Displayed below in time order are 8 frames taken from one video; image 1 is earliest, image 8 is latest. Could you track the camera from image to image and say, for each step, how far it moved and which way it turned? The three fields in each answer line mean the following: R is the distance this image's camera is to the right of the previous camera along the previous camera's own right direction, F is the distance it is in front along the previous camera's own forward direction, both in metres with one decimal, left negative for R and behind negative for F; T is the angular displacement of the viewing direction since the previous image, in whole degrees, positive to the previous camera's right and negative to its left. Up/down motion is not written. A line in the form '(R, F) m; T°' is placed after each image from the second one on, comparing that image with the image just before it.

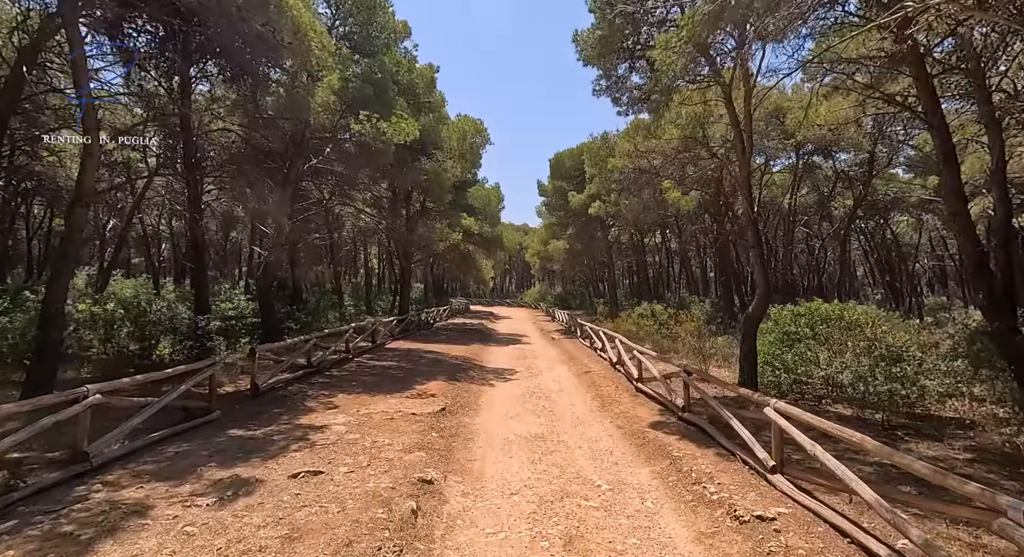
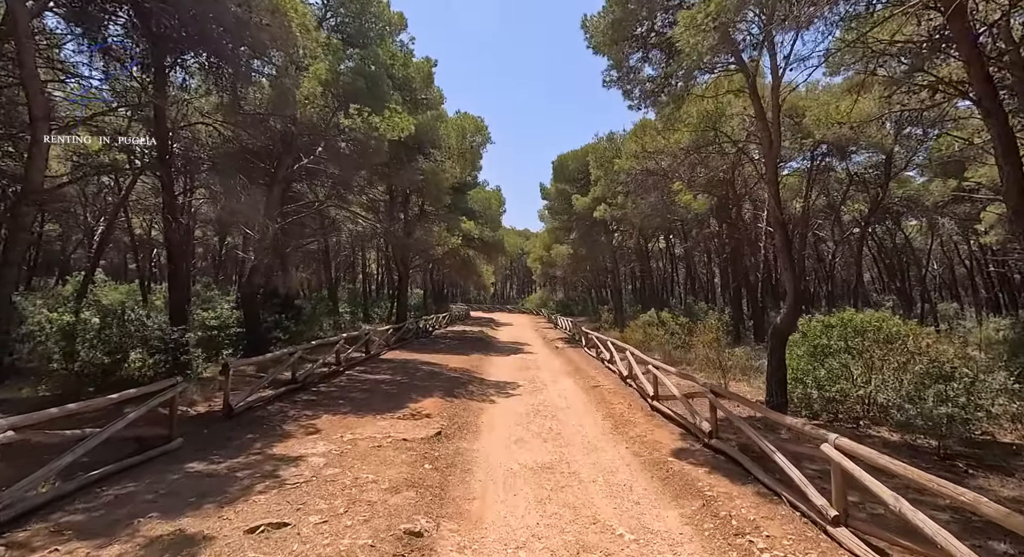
(0.0, +0.8) m; 0°
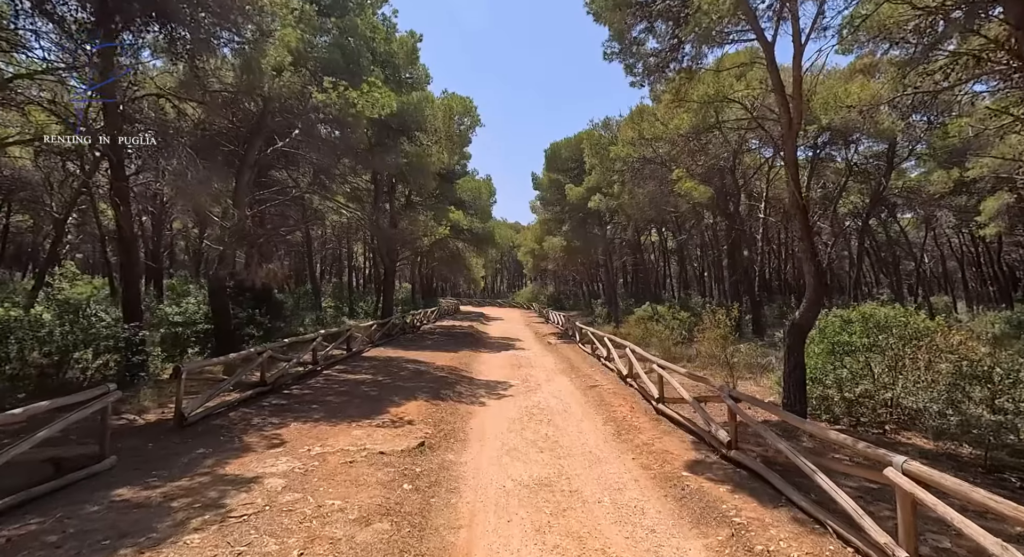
(0.0, +0.8) m; +1°
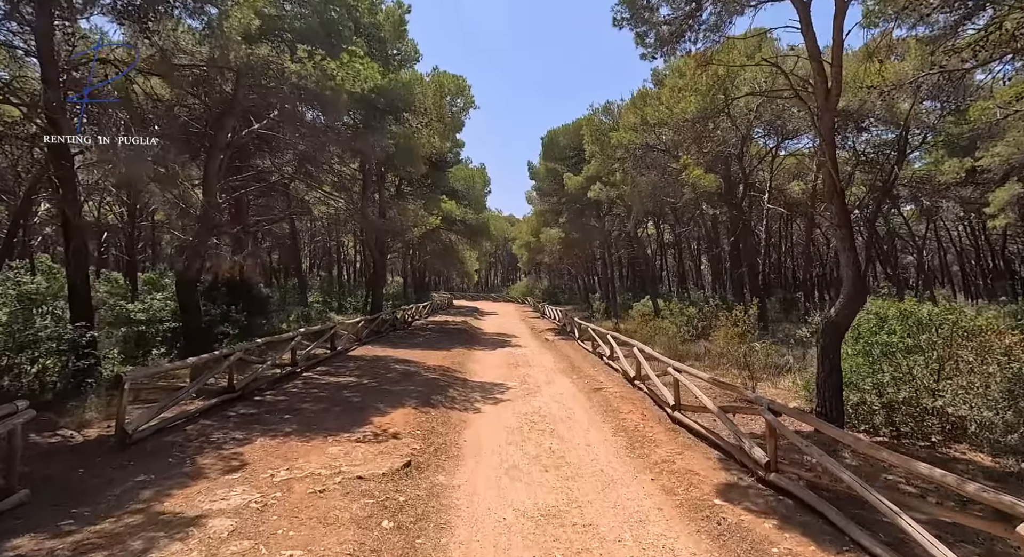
(-0.1, +0.9) m; +1°
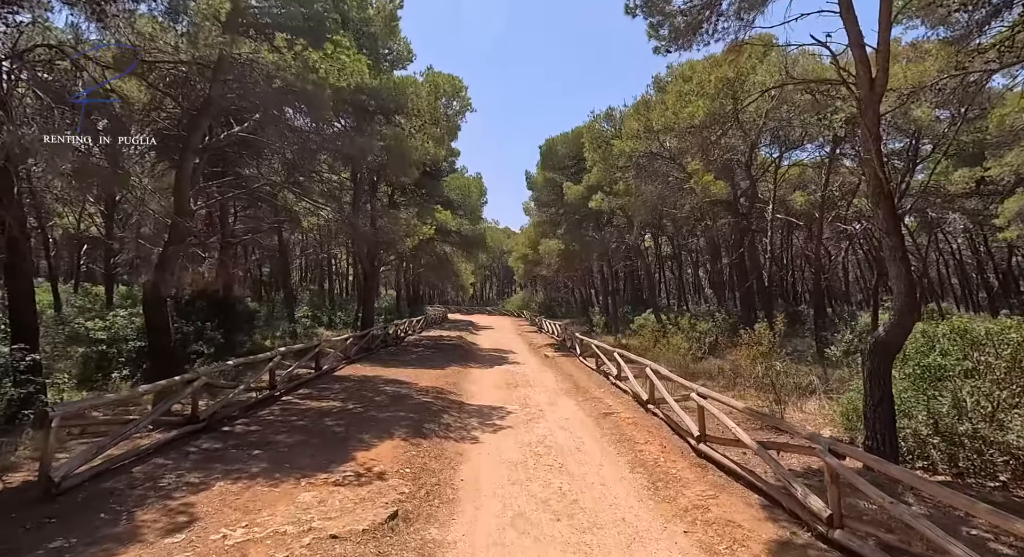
(-0.1, +0.8) m; +1°
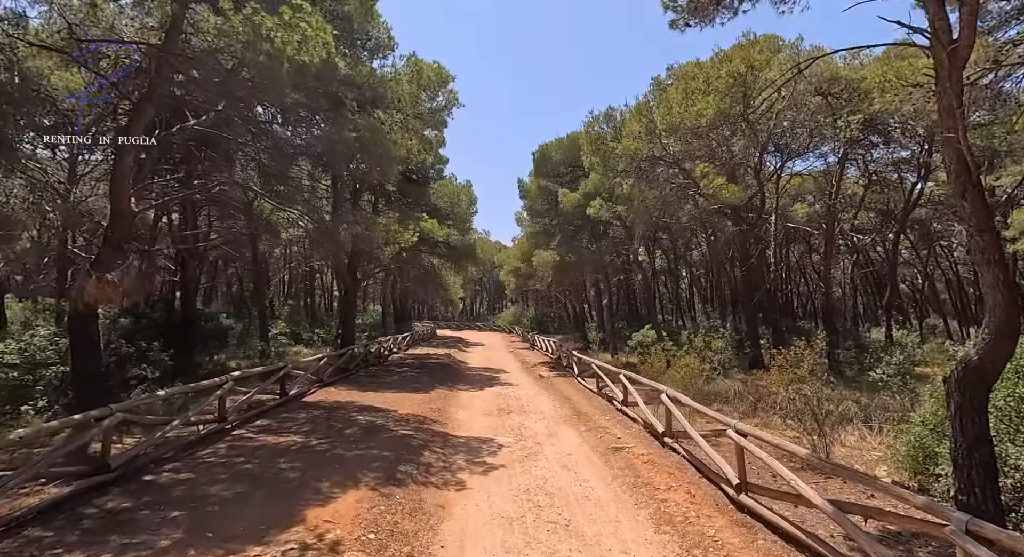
(0.0, +1.3) m; +1°
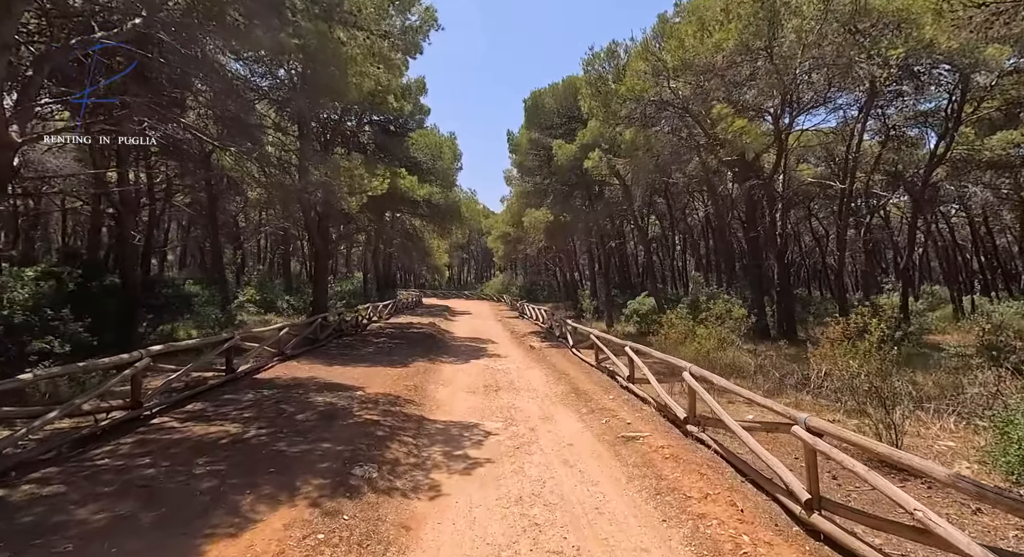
(0.0, +1.5) m; +1°
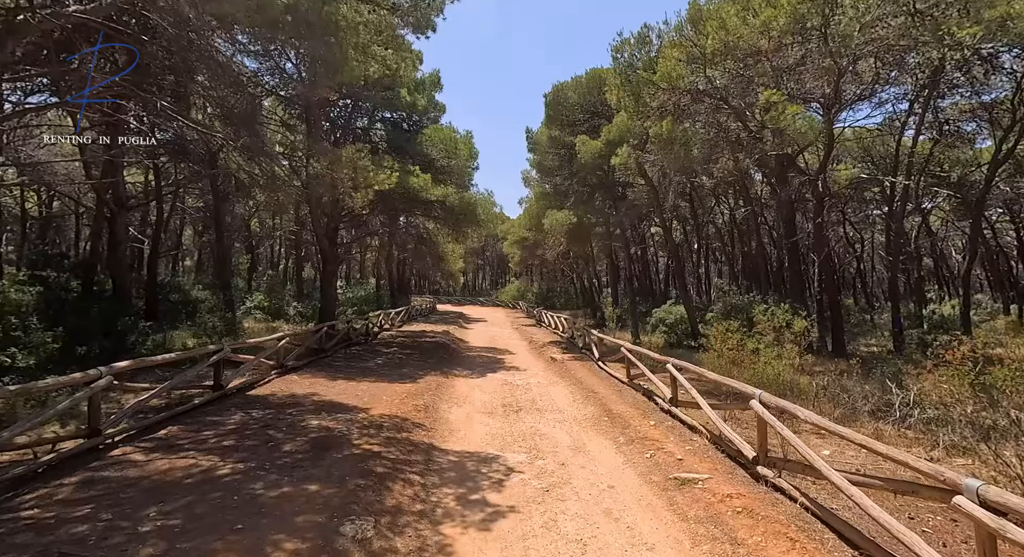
(-0.1, +1.1) m; -2°
